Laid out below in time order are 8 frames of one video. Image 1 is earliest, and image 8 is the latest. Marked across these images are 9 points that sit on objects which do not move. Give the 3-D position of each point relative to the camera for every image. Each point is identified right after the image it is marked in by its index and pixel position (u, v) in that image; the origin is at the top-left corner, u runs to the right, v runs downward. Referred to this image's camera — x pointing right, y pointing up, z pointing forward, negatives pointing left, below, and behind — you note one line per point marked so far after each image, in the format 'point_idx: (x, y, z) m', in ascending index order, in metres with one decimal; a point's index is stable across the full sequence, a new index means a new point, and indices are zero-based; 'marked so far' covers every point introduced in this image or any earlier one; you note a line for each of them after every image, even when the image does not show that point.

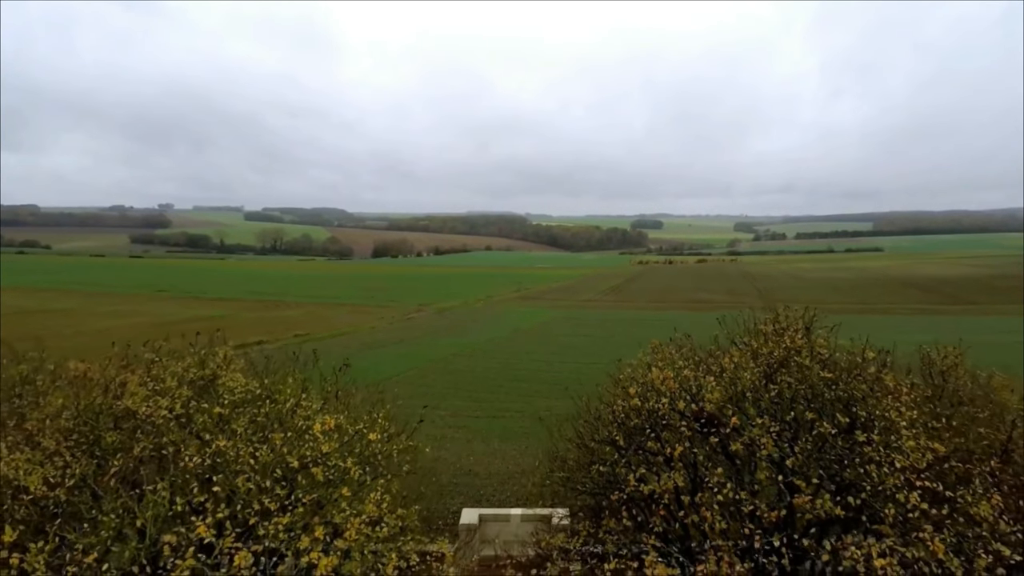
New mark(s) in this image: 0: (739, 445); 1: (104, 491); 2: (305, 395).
0: (+2.7, -1.8, +7.0) m
1: (-4.7, -2.3, +6.9) m
2: (-2.9, -1.6, +8.5) m
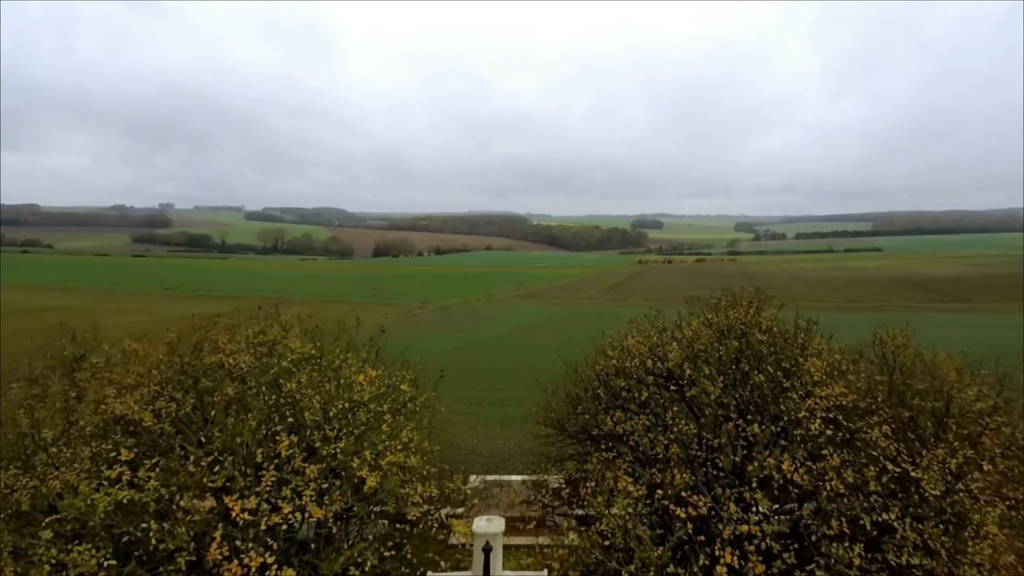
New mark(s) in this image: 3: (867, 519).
0: (+2.7, -1.5, +9.0) m
1: (-4.7, -2.0, +8.9) m
2: (-2.9, -1.3, +10.6) m
3: (+4.7, -3.1, +7.9) m
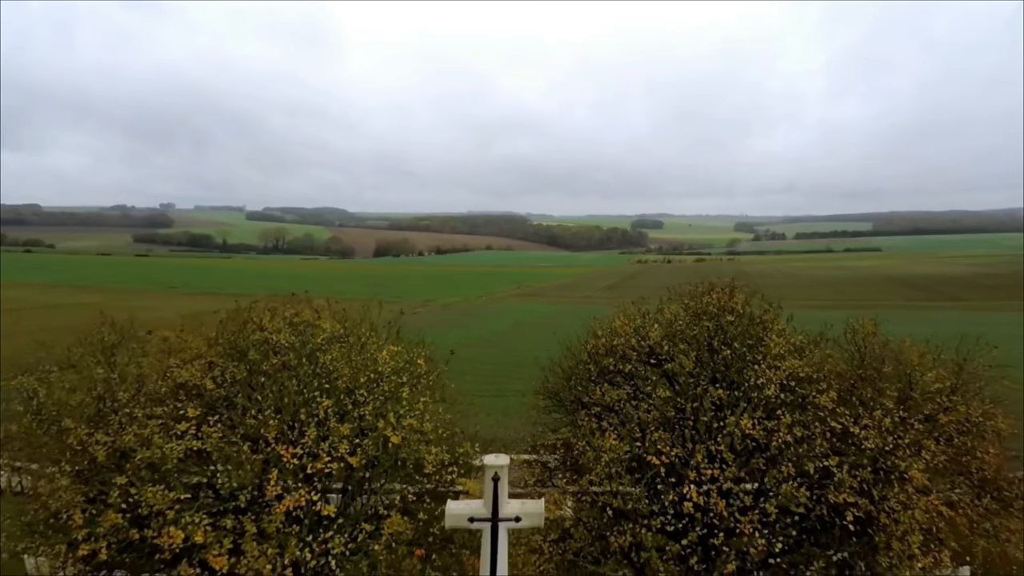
0: (+2.8, -1.3, +10.6) m
1: (-4.7, -1.8, +10.5) m
2: (-2.9, -1.0, +12.1) m
3: (+4.8, -2.8, +9.4) m
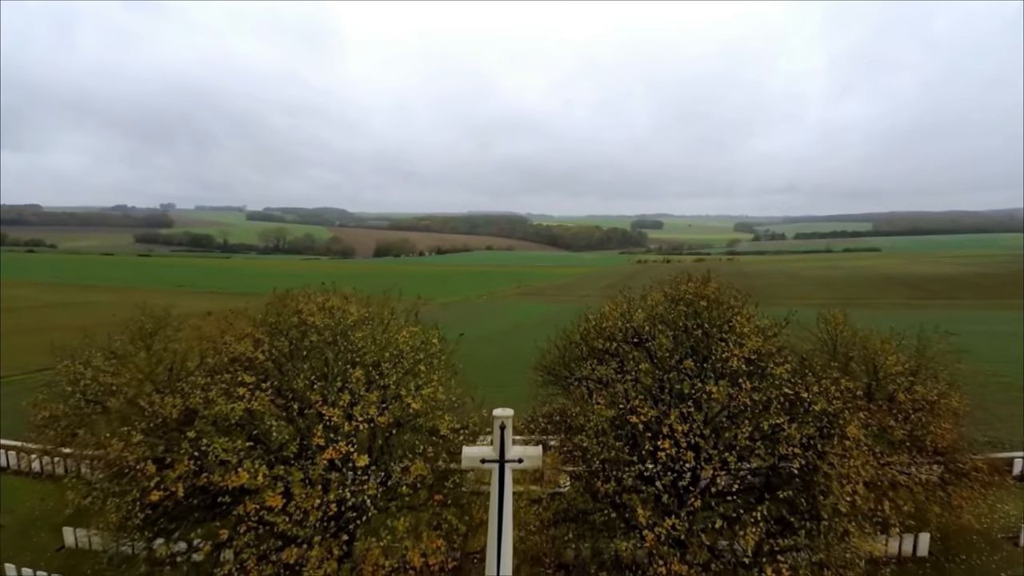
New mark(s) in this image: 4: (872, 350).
0: (+2.8, -1.0, +12.3) m
1: (-4.6, -1.5, +12.2) m
2: (-2.8, -0.8, +13.9) m
3: (+4.8, -2.6, +11.2) m
4: (+11.4, -2.0, +18.5) m
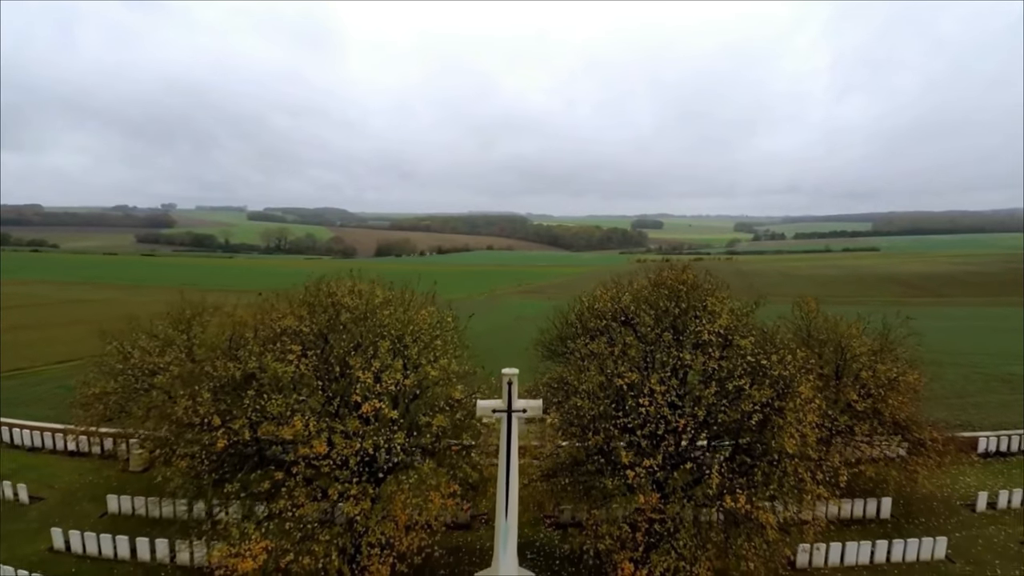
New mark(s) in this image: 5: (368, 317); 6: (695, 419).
0: (+2.9, -0.6, +14.4) m
1: (-4.5, -1.1, +14.3) m
2: (-2.7, -0.4, +15.9) m
3: (+4.9, -2.2, +13.3) m
4: (+11.5, -1.6, +20.6) m
5: (-3.6, -0.7, +14.8) m
6: (+4.0, -2.9, +13.0) m
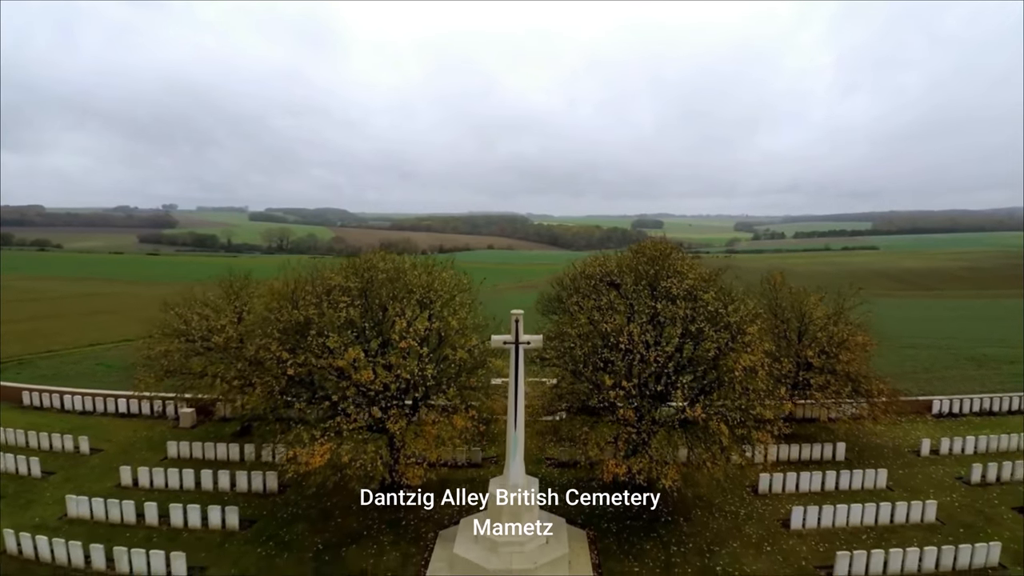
0: (+3.1, +0.4, +17.6) m
1: (-4.3, -0.1, +17.5) m
2: (-2.5, +0.6, +19.1) m
3: (+5.1, -1.2, +16.4) m
4: (+11.7, -0.6, +23.7) m
5: (-3.4, +0.3, +17.9) m
6: (+4.2, -1.8, +16.2) m
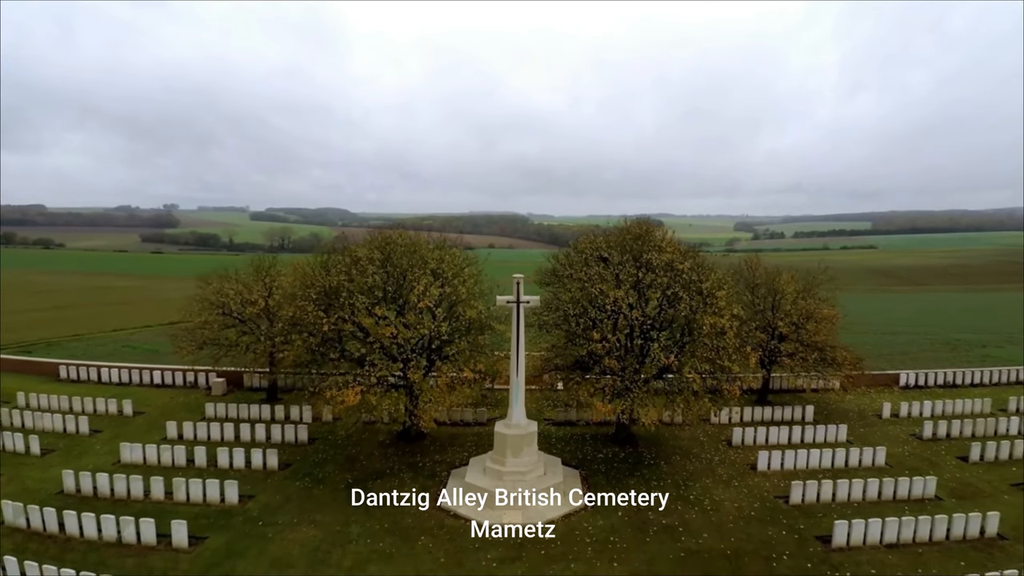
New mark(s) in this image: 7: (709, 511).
0: (+3.2, +1.4, +20.2) m
1: (-4.2, +0.9, +20.1) m
2: (-2.4, +1.6, +21.7) m
3: (+5.2, -0.2, +19.1) m
4: (+11.8, +0.4, +26.4) m
5: (-3.3, +1.3, +20.6) m
6: (+4.3, -0.9, +18.8) m
7: (+5.9, -6.7, +17.5) m
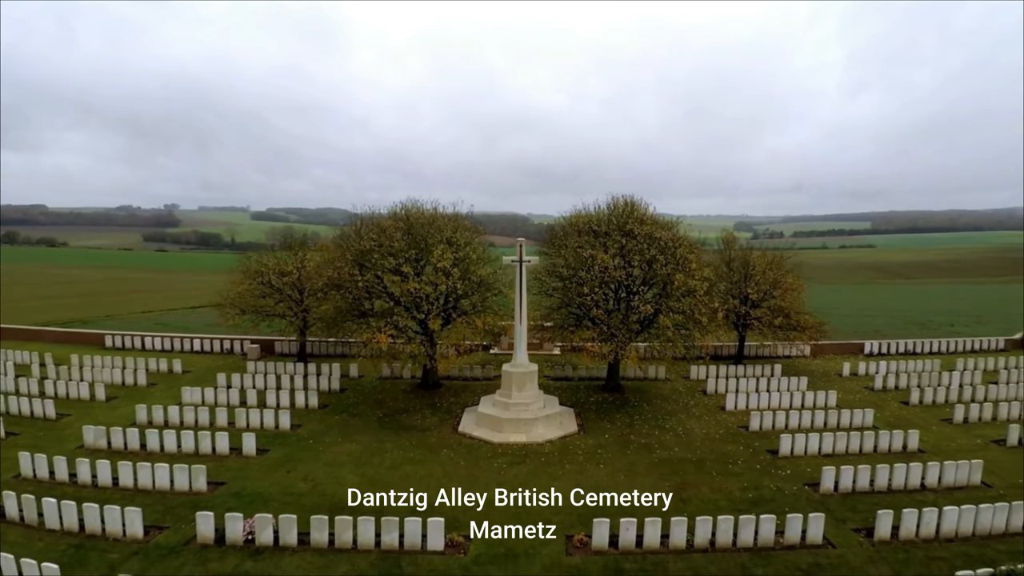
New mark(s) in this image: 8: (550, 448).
0: (+3.4, +2.8, +23.8) m
1: (-4.0, +2.3, +23.7) m
2: (-2.2, +3.0, +25.3) m
3: (+5.4, +1.2, +22.6) m
4: (+12.0, +1.8, +29.9) m
5: (-3.2, +2.7, +24.1) m
6: (+4.5, +0.5, +22.4) m
7: (+6.1, -5.3, +21.1) m
8: (+1.3, -5.4, +19.7) m
